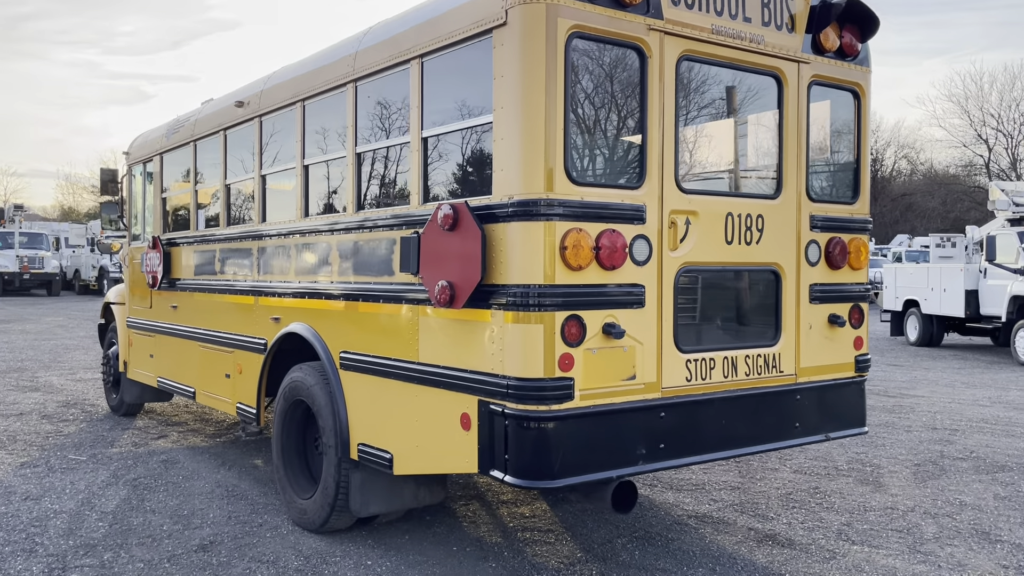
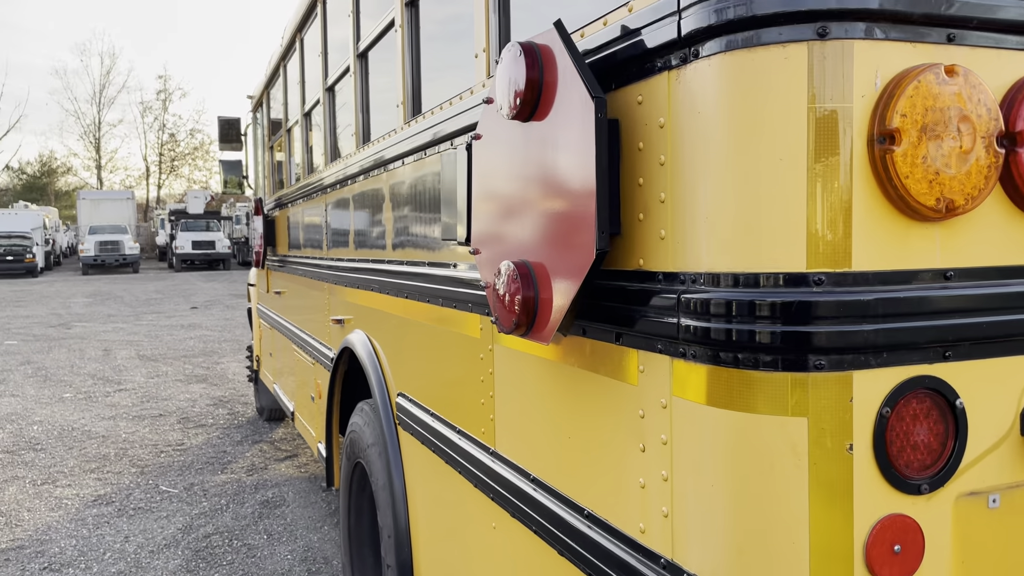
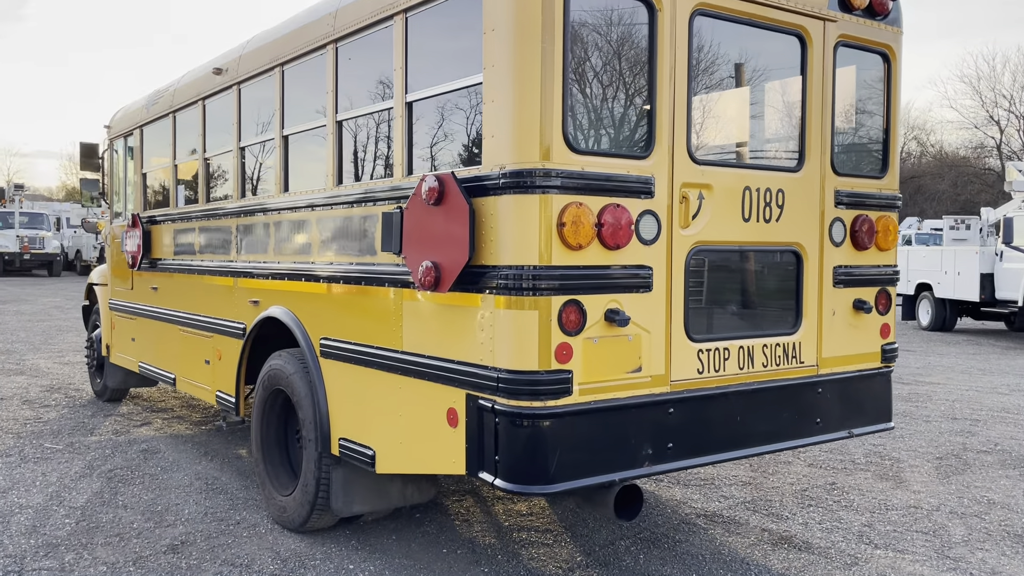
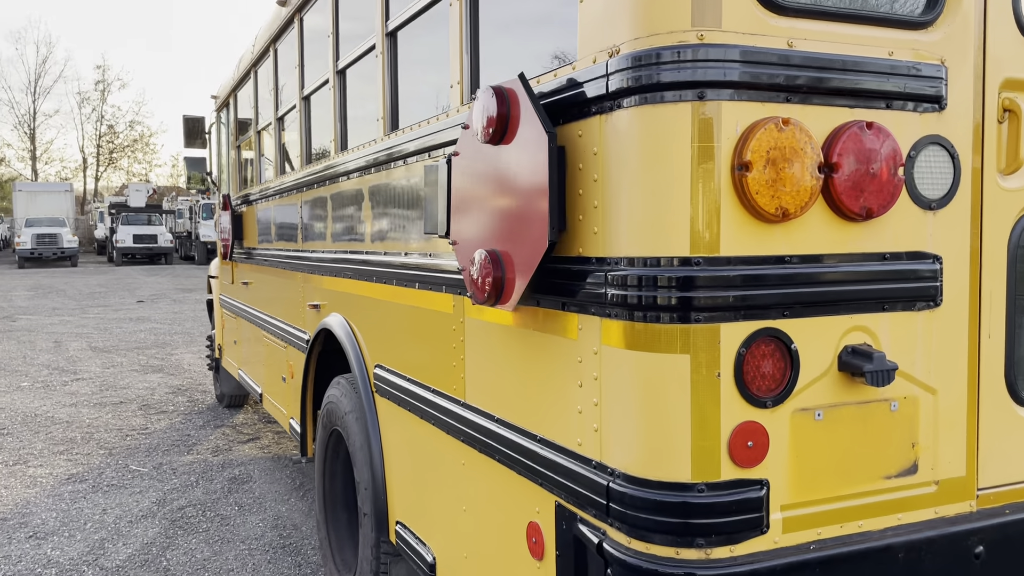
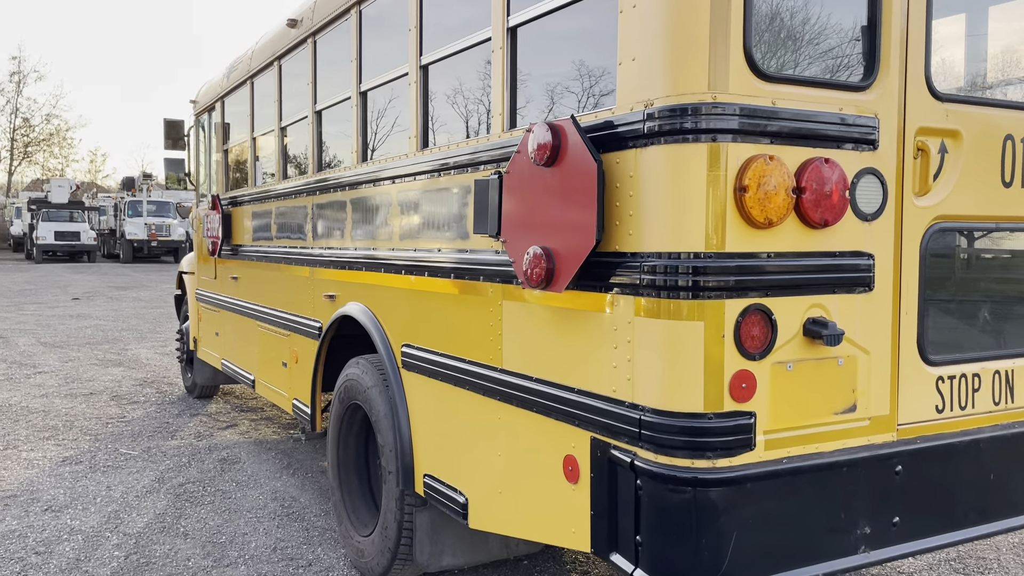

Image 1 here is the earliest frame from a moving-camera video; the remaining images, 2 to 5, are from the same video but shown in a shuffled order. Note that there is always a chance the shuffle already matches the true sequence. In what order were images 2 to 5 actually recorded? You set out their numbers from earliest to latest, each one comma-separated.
3, 5, 4, 2
